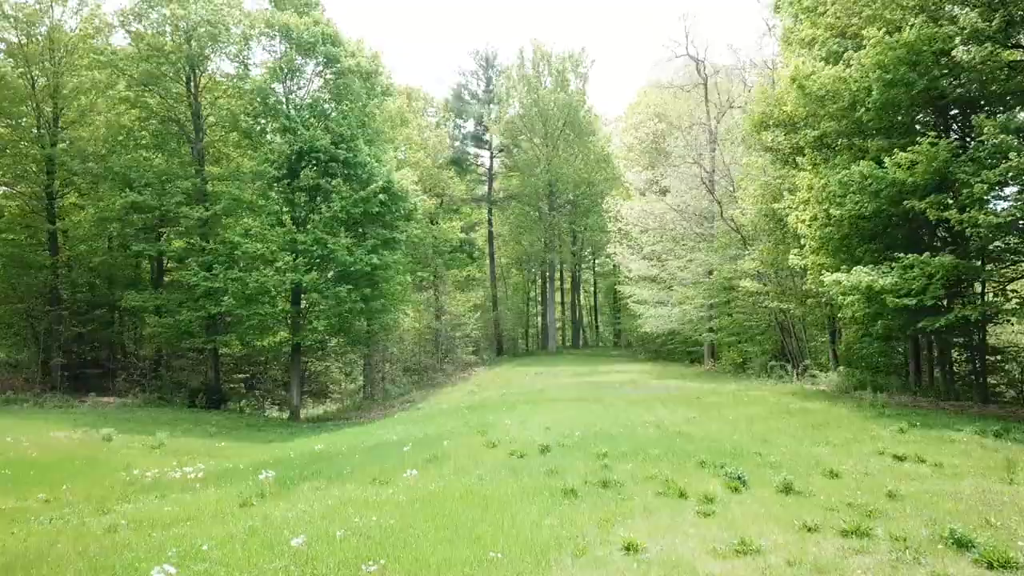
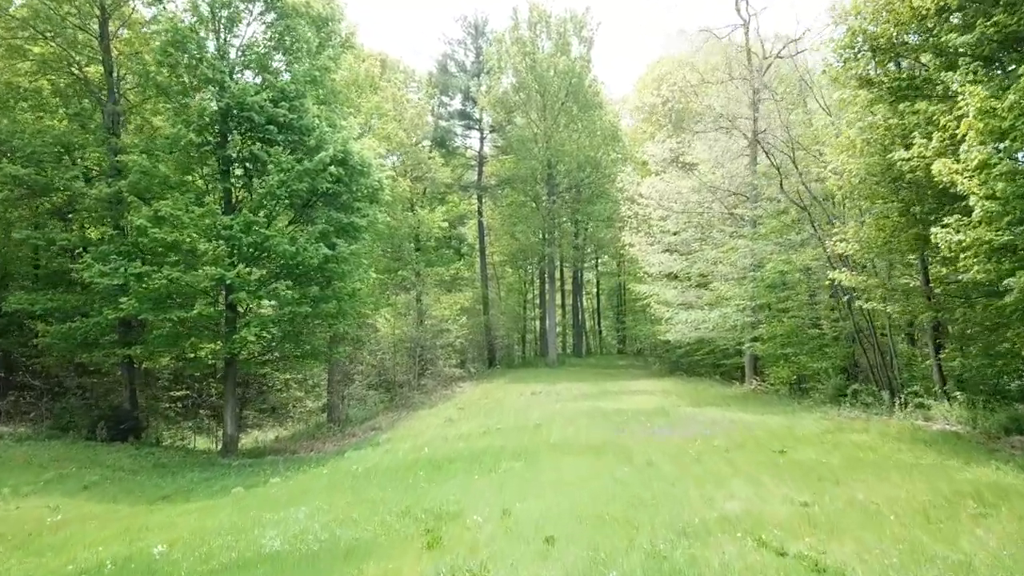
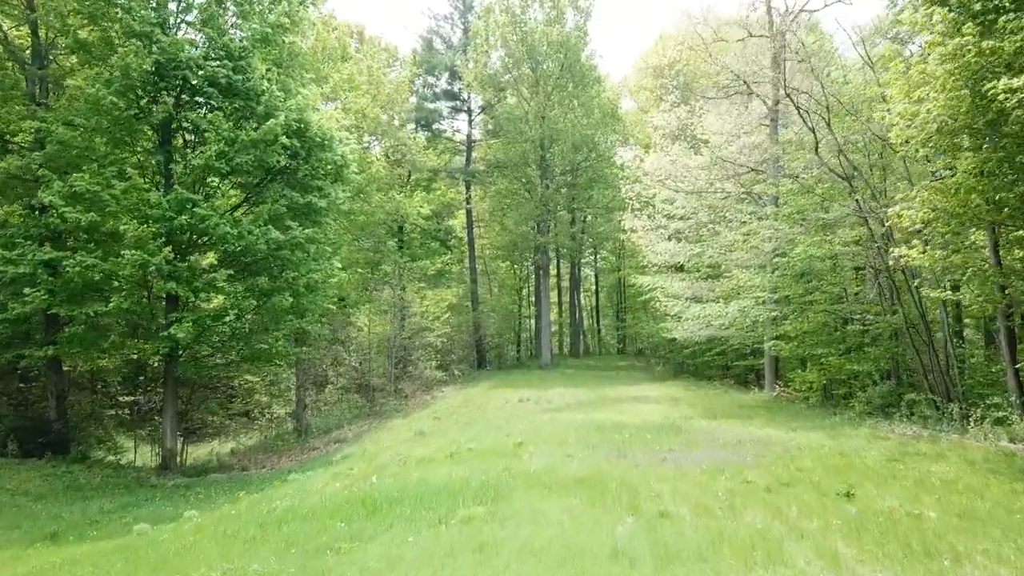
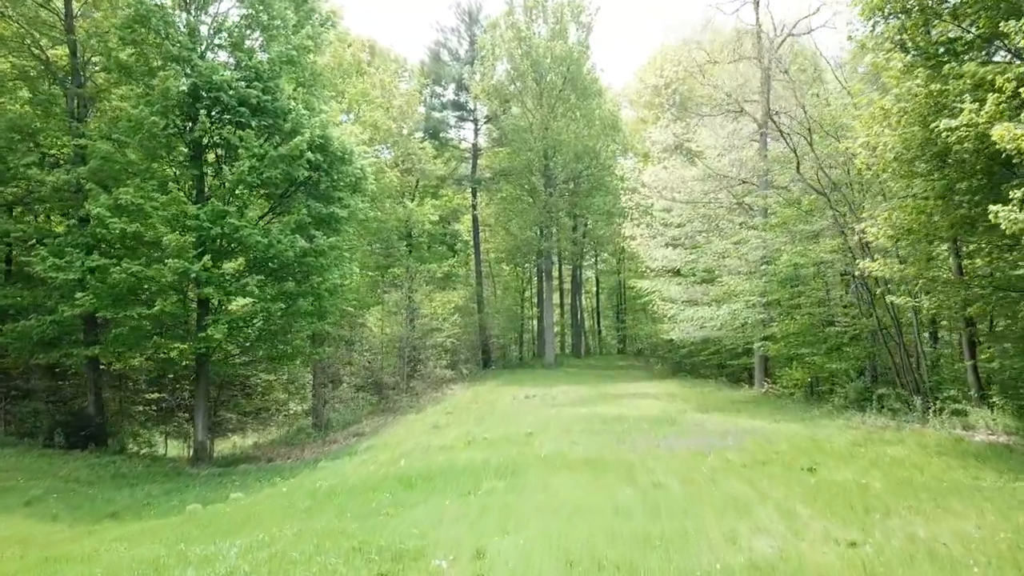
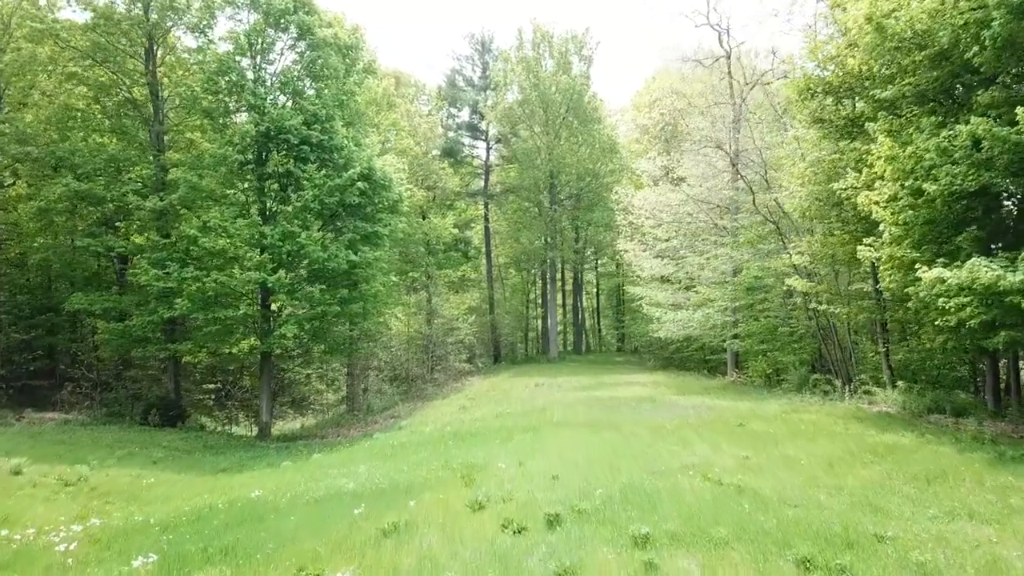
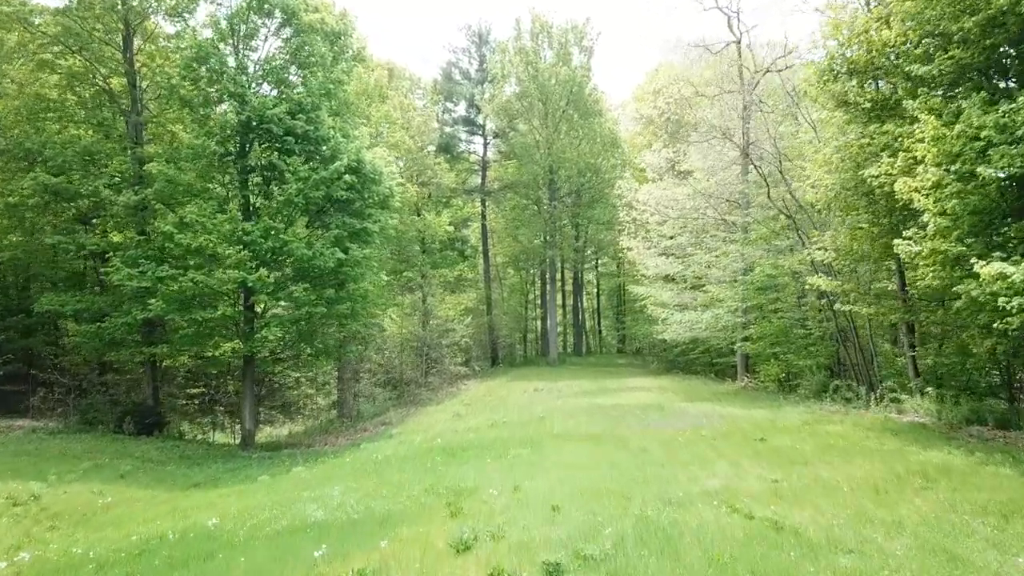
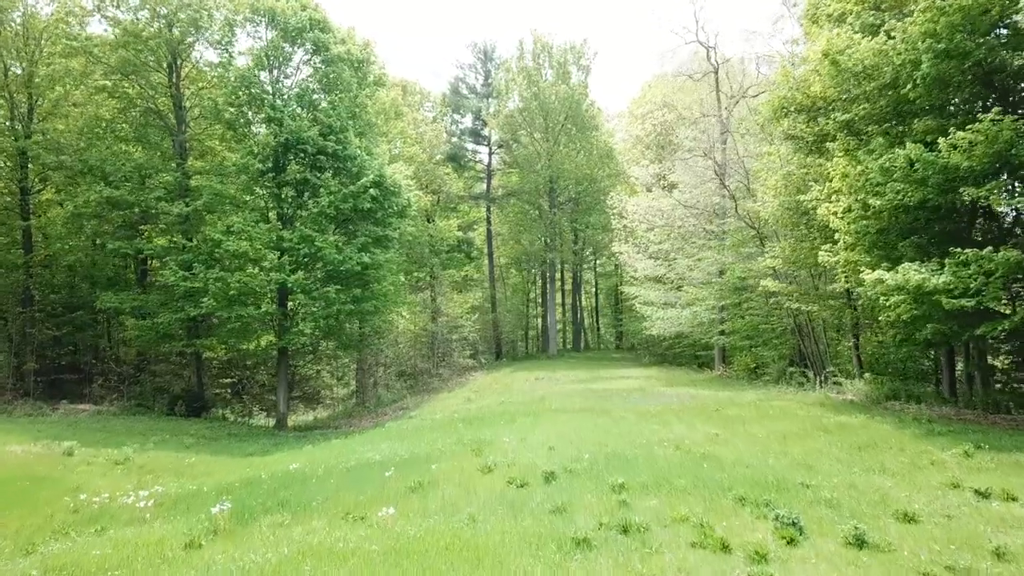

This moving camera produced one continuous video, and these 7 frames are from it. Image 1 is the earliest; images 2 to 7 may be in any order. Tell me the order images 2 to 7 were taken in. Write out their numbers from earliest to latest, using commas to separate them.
7, 5, 6, 2, 4, 3
